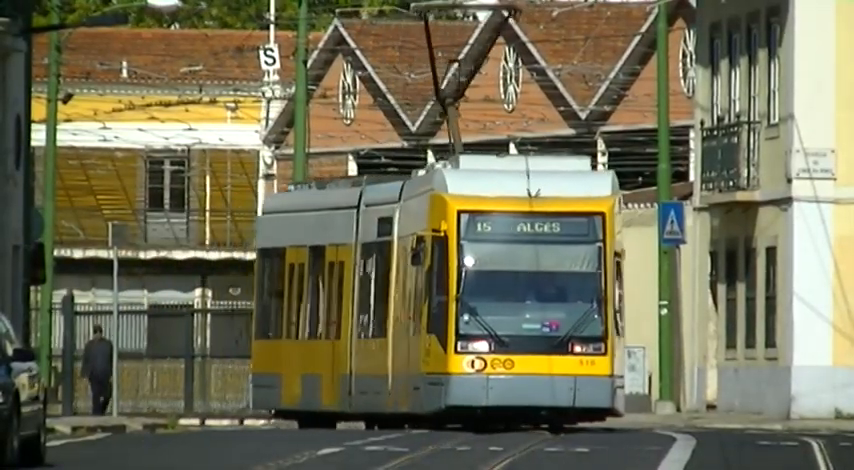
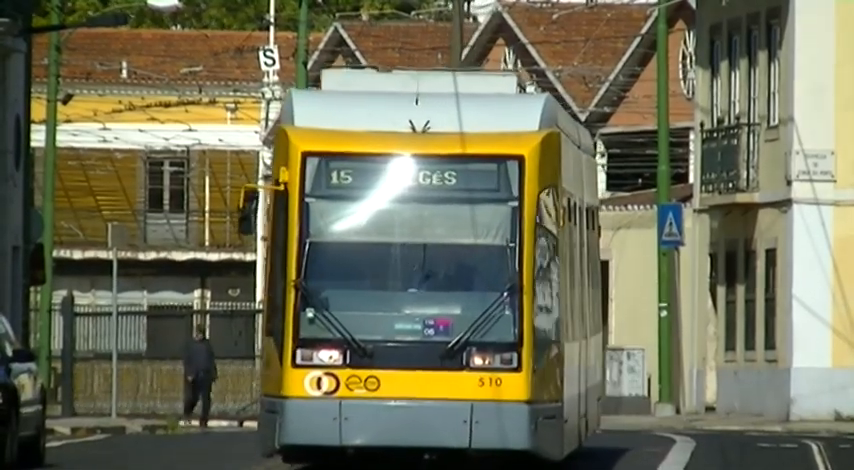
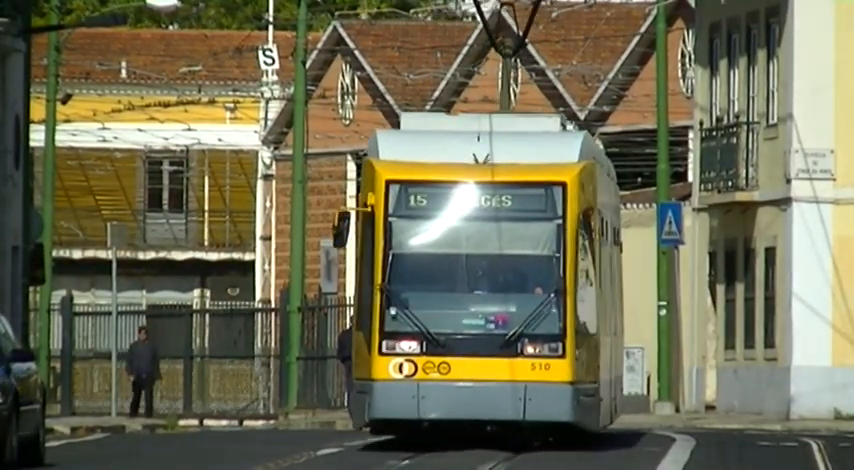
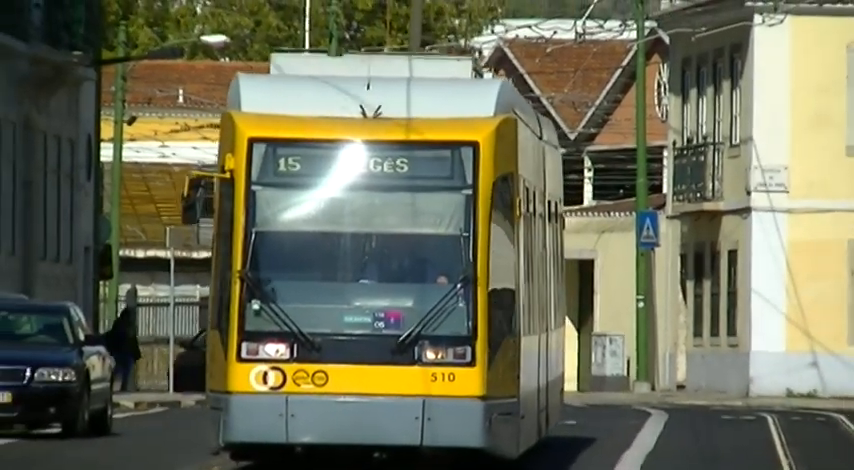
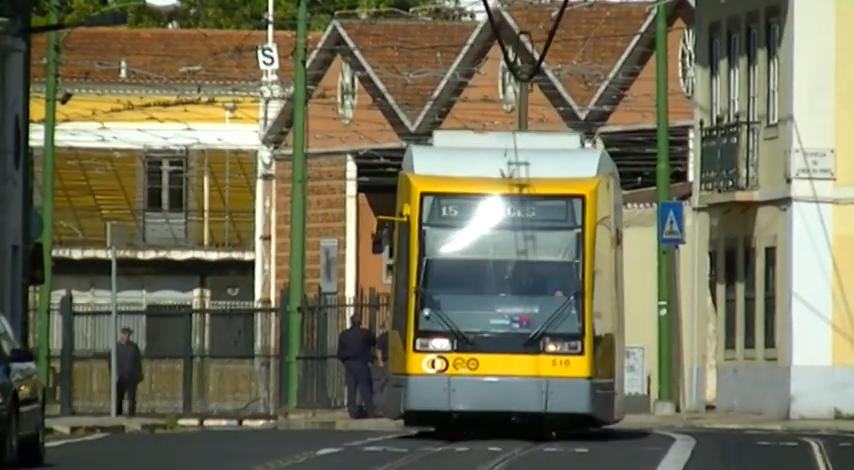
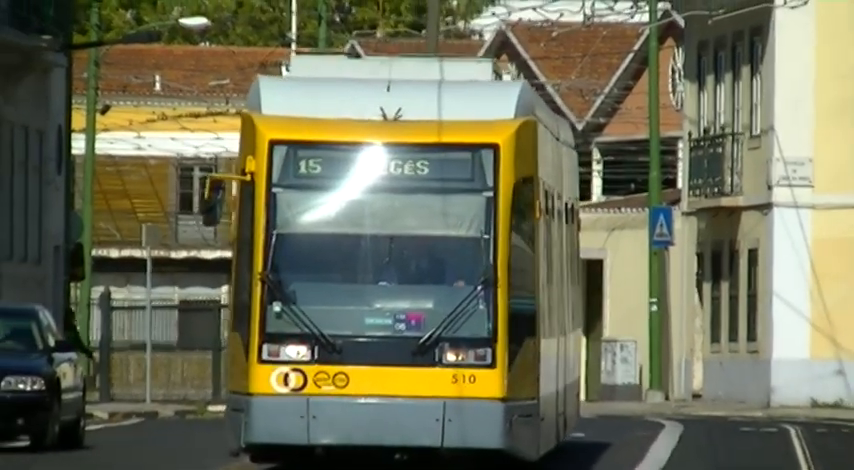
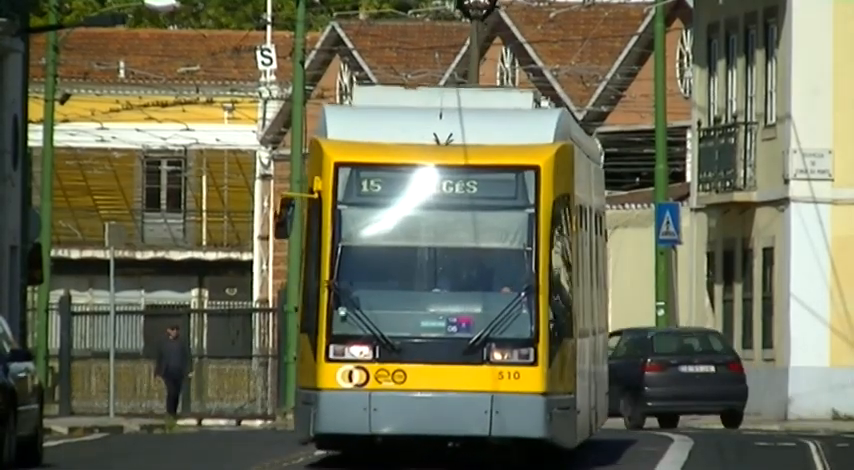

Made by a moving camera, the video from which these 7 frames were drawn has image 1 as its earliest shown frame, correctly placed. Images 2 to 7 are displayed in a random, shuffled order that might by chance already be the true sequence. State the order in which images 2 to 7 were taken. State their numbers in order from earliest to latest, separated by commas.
5, 3, 7, 2, 6, 4
